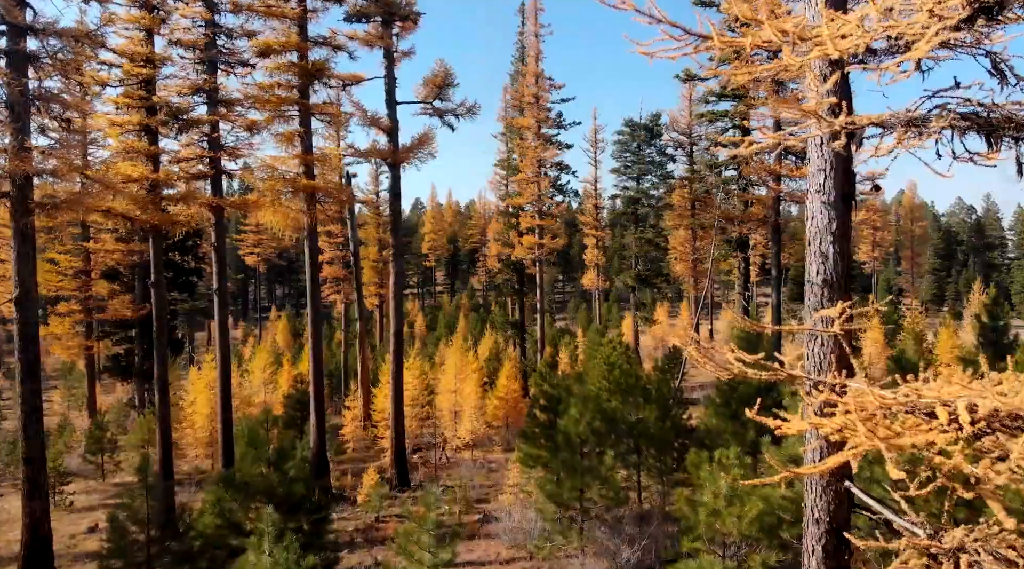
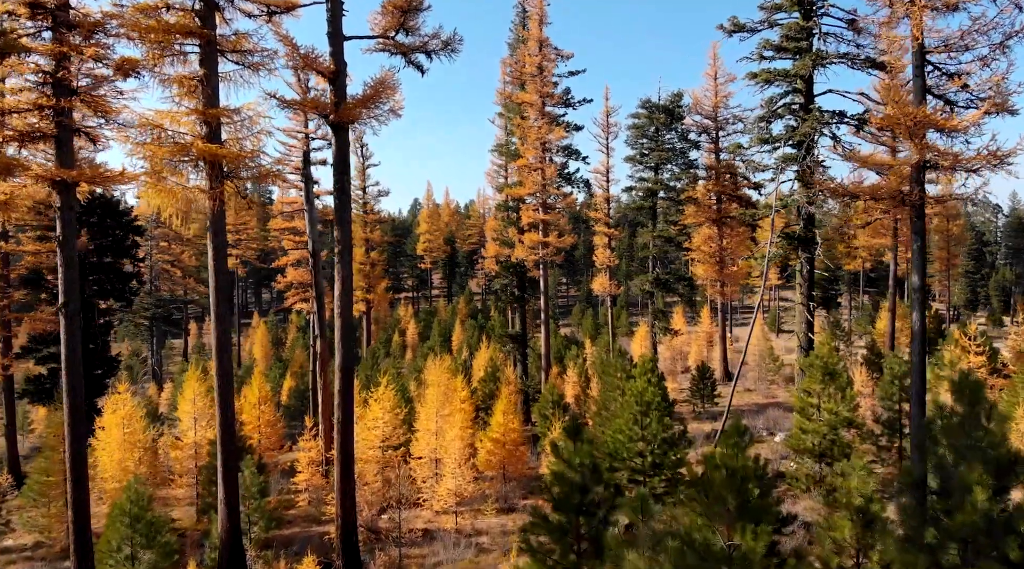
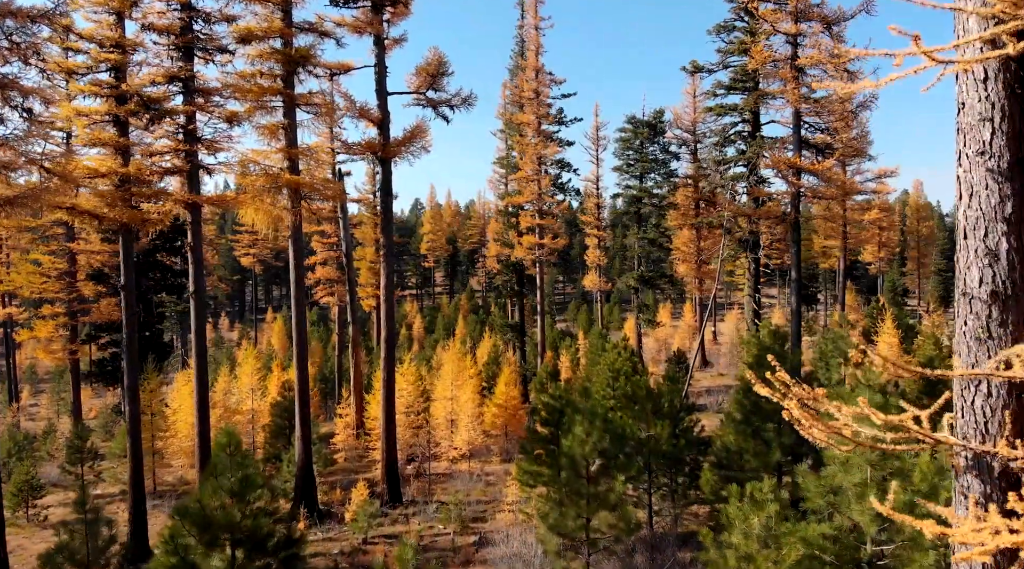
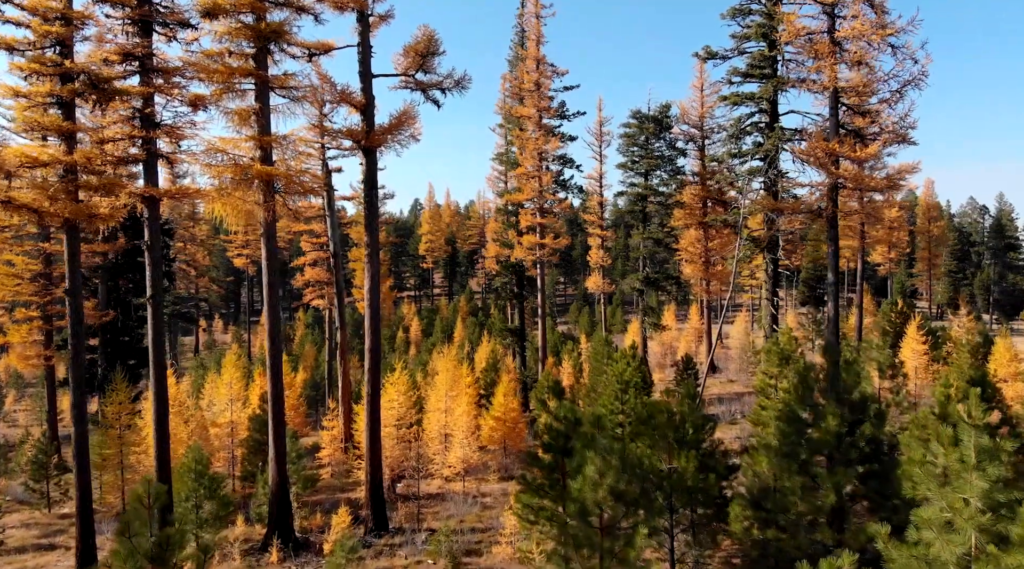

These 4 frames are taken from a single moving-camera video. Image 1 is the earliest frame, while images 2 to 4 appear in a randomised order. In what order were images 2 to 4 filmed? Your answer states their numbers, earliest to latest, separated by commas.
3, 4, 2
